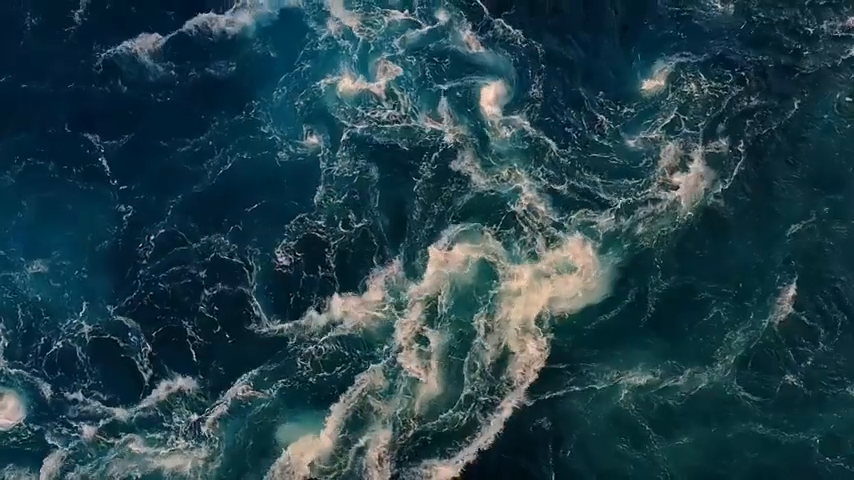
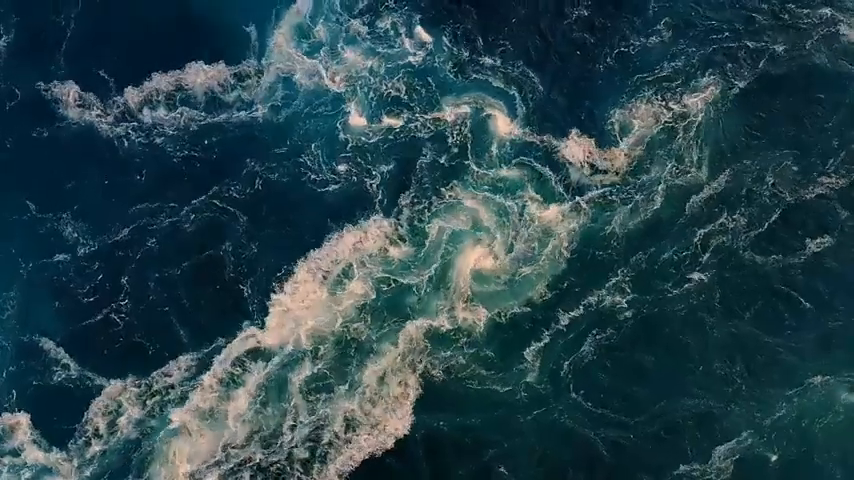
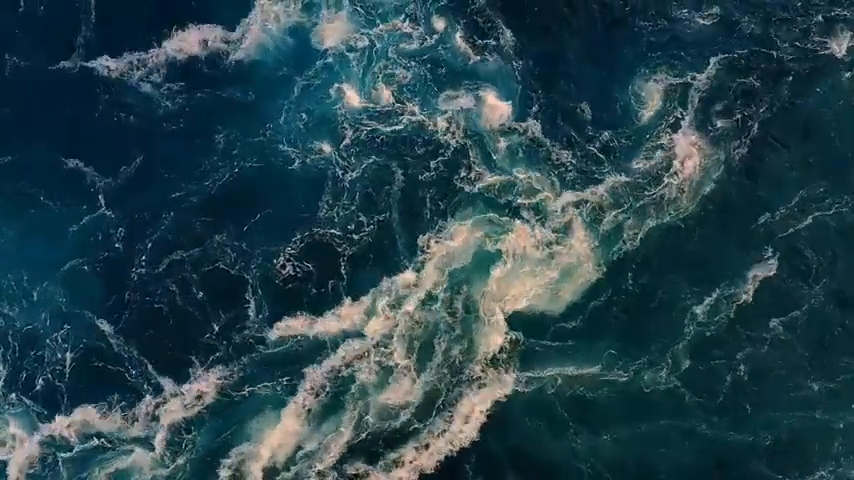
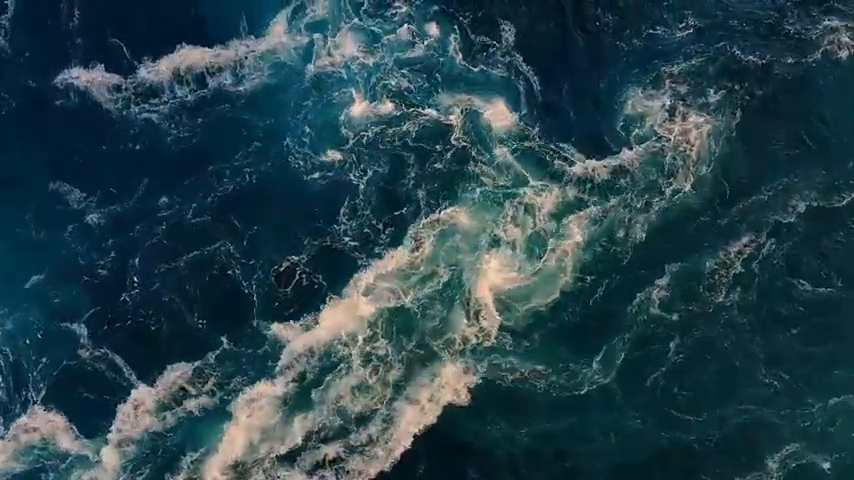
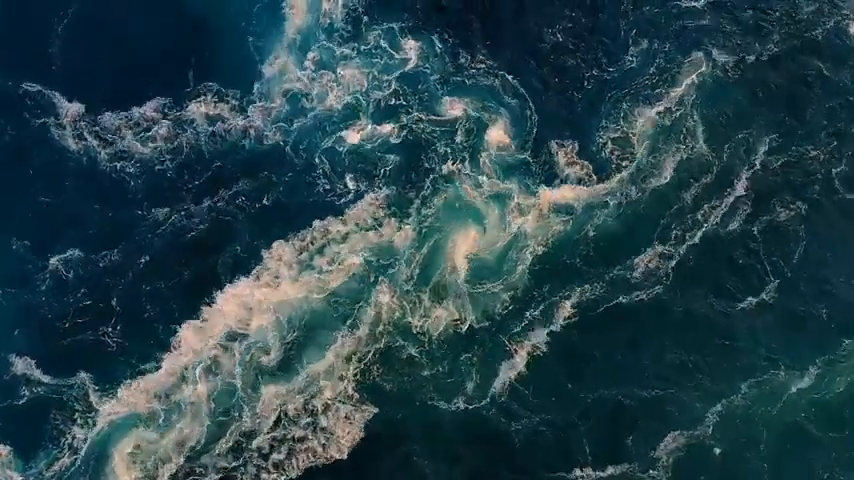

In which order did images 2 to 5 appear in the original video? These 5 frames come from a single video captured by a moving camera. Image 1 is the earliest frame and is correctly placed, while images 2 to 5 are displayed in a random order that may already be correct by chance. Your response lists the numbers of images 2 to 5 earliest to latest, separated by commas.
3, 4, 2, 5
